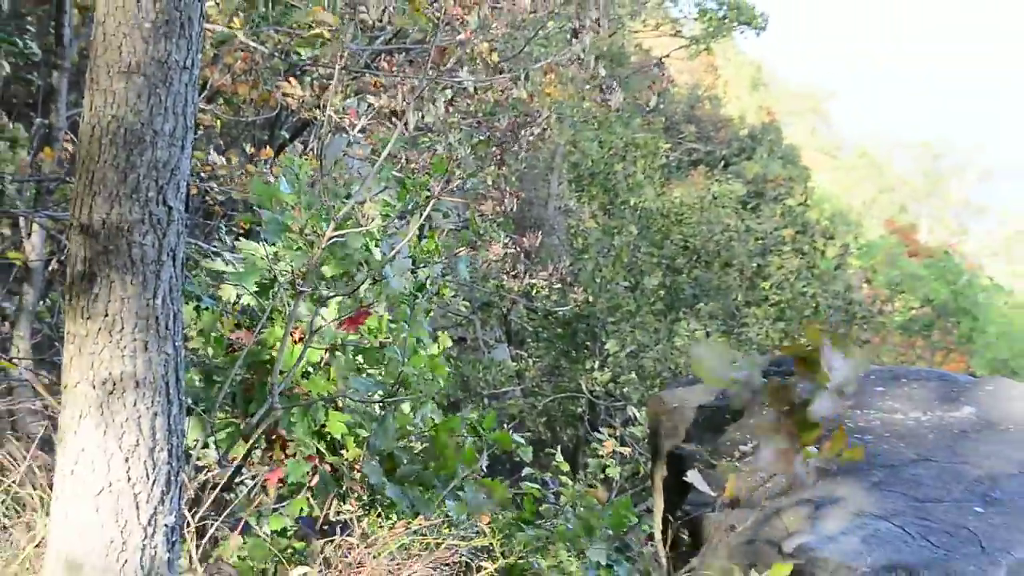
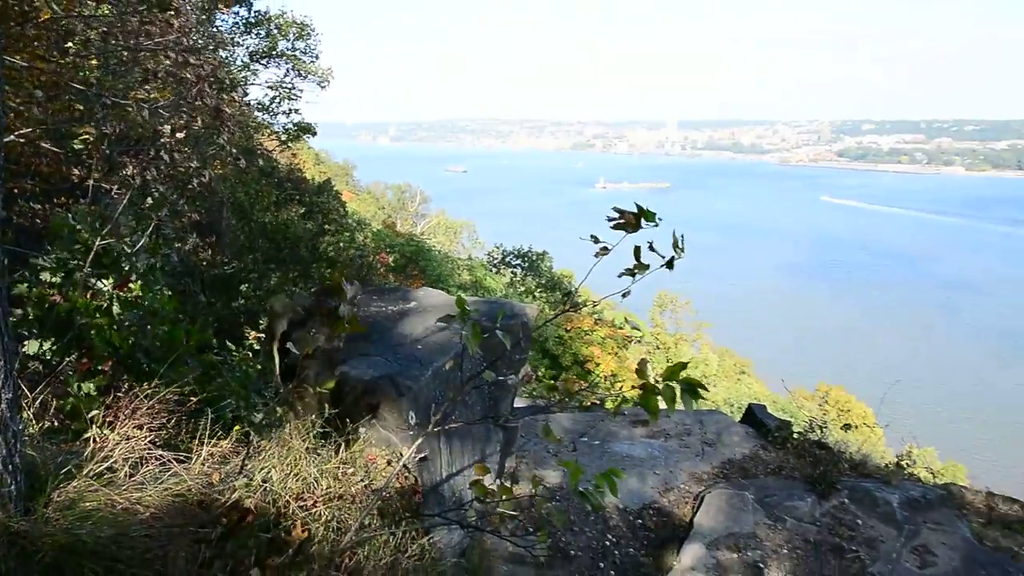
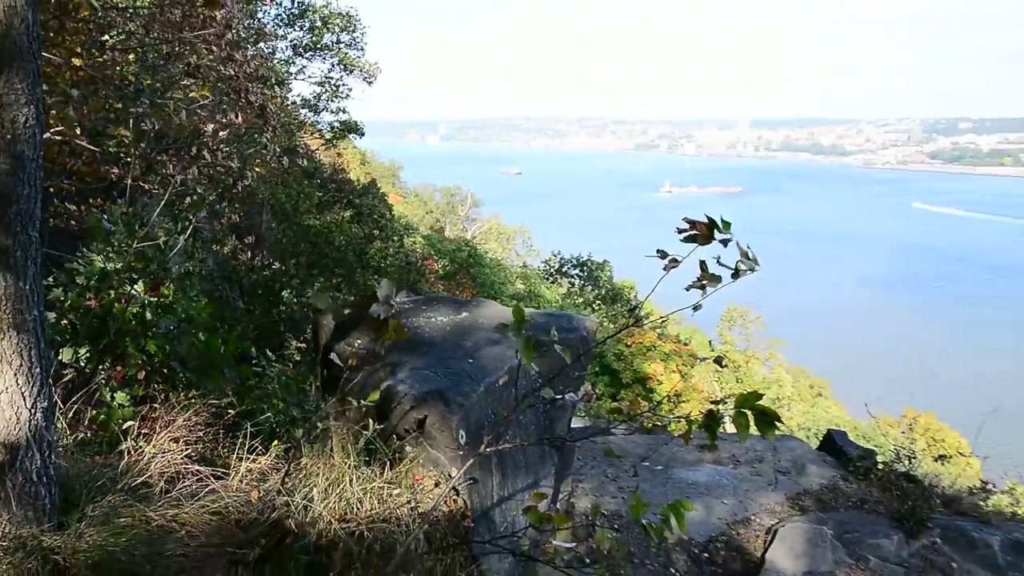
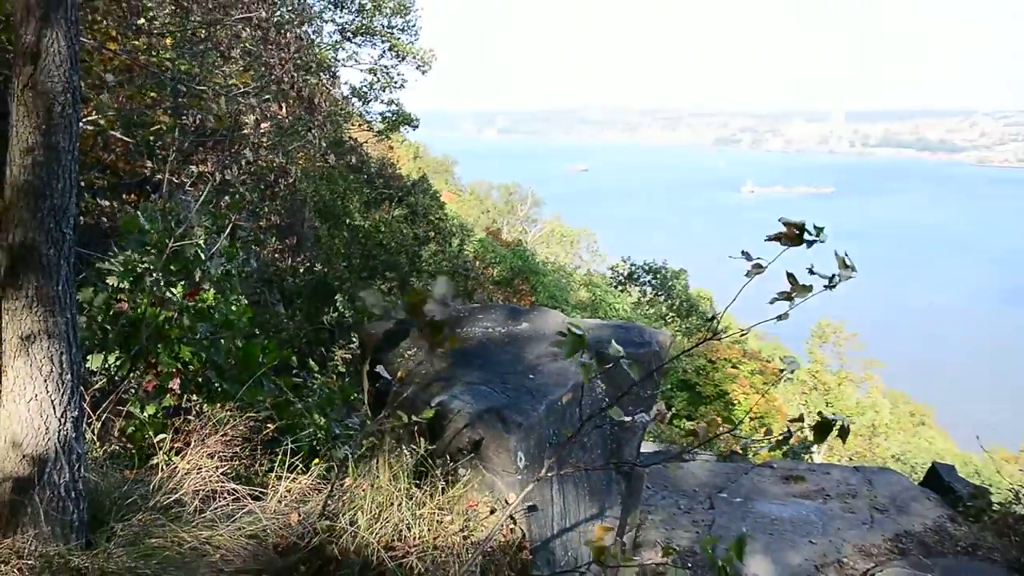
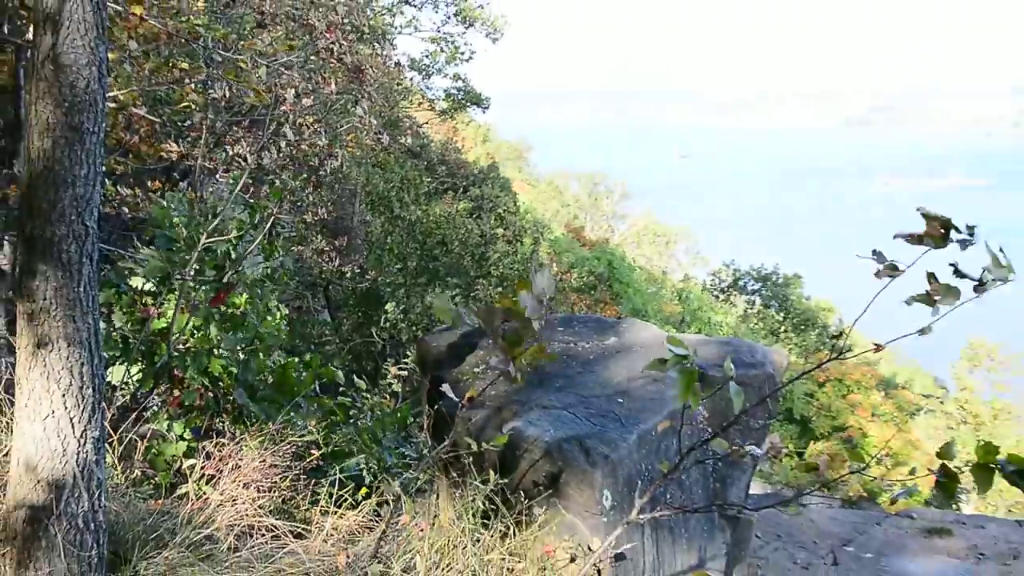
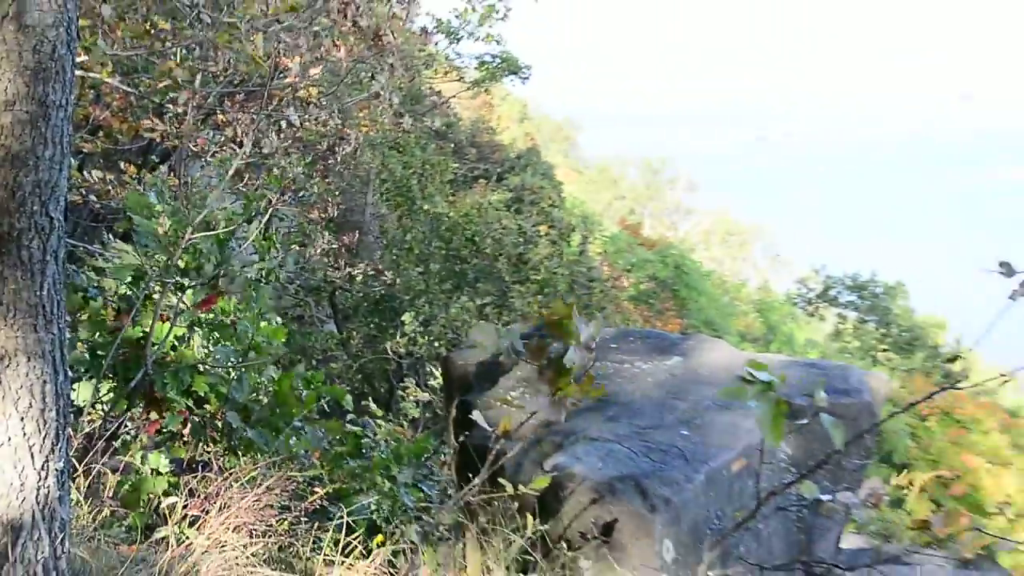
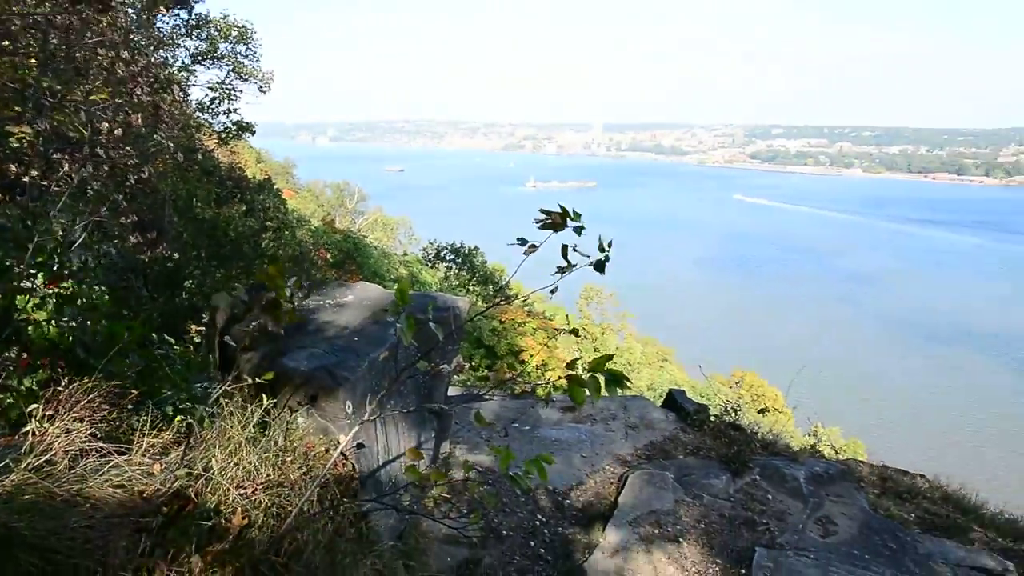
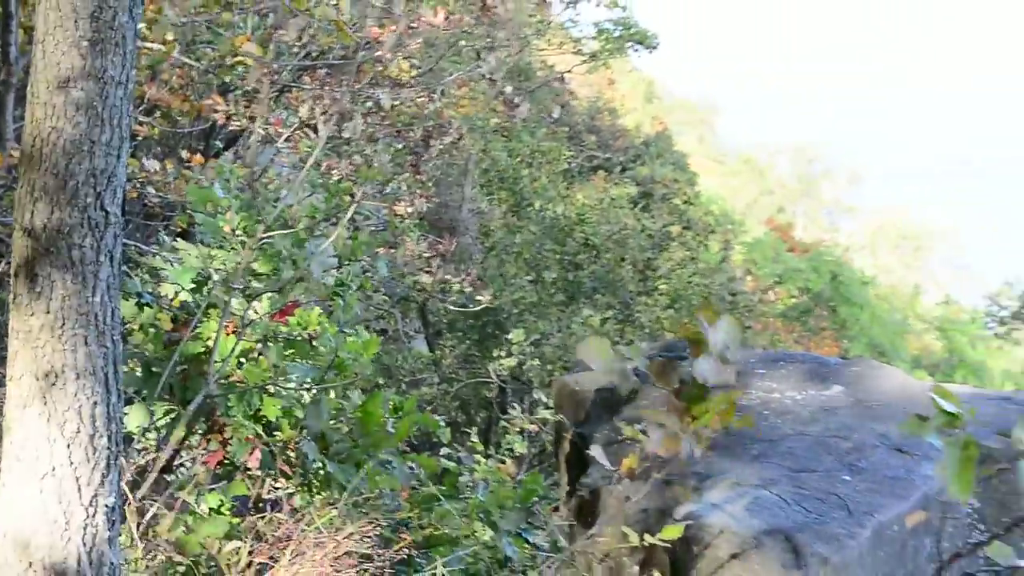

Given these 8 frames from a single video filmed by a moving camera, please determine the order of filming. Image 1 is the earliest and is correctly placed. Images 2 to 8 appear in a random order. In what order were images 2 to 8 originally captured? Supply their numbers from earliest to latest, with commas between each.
8, 6, 5, 4, 3, 2, 7
